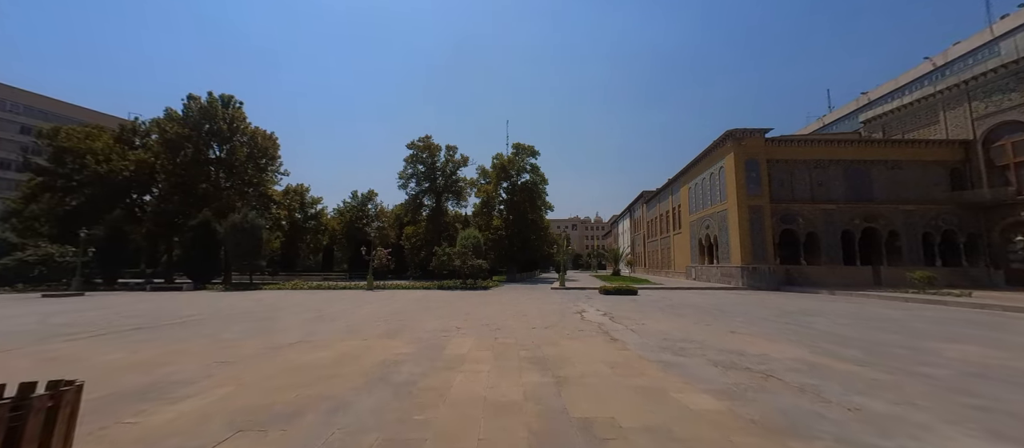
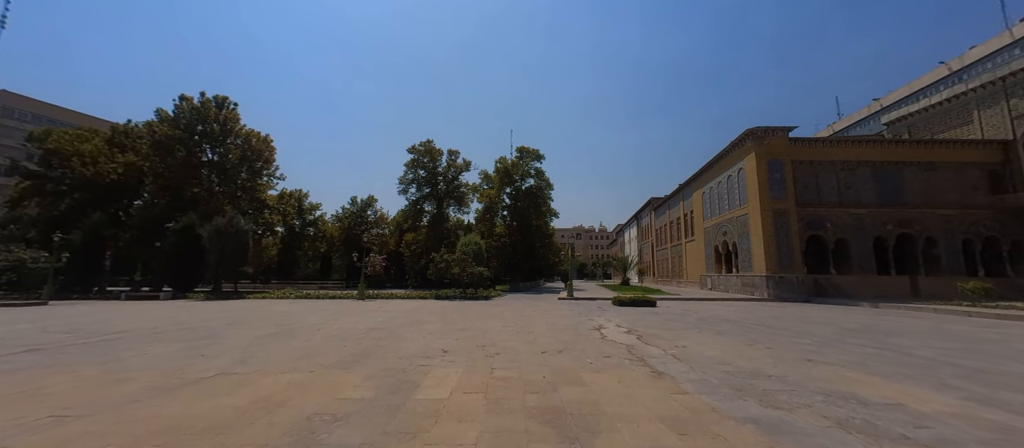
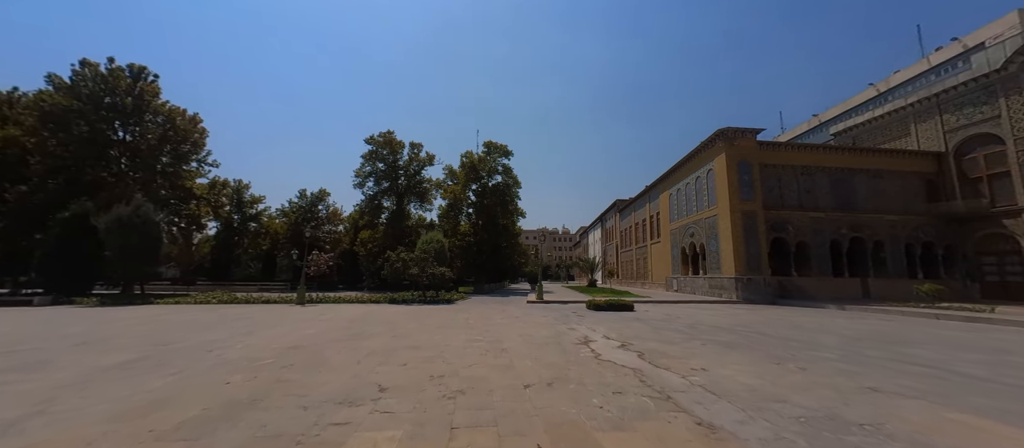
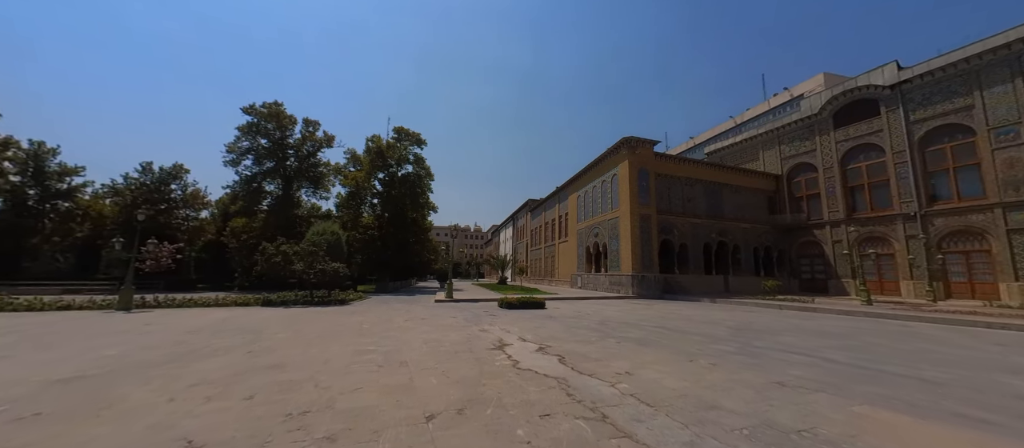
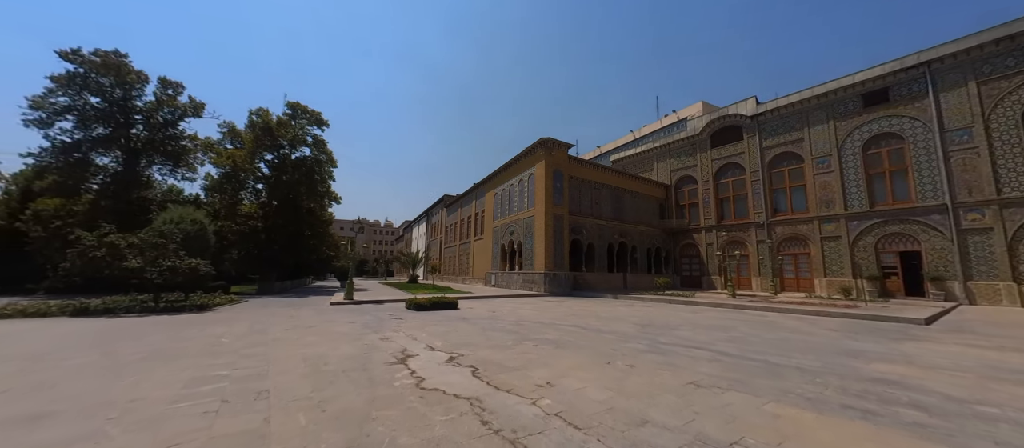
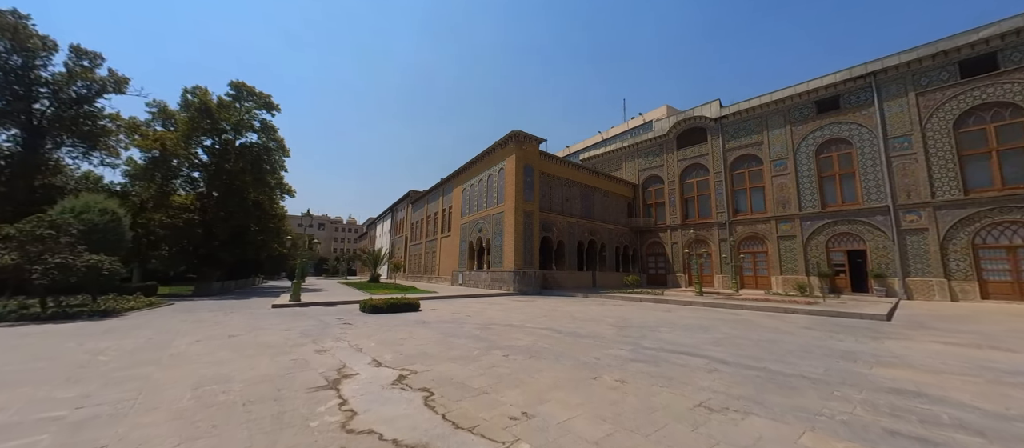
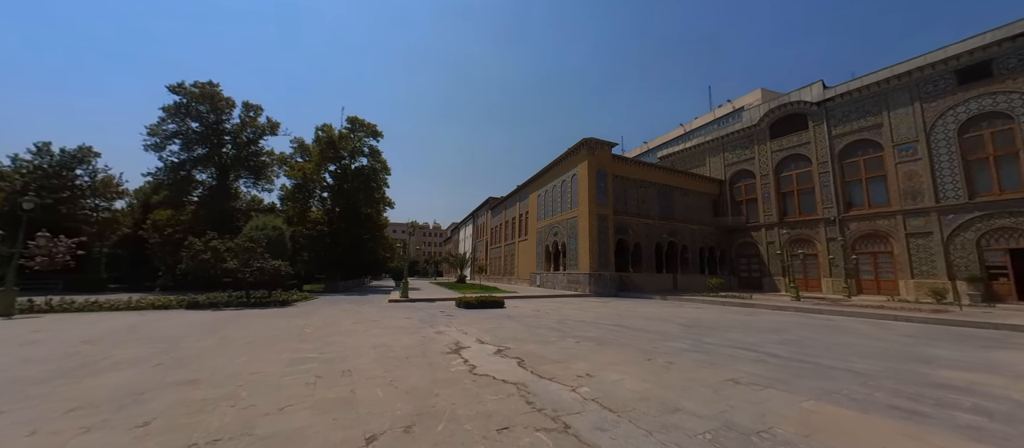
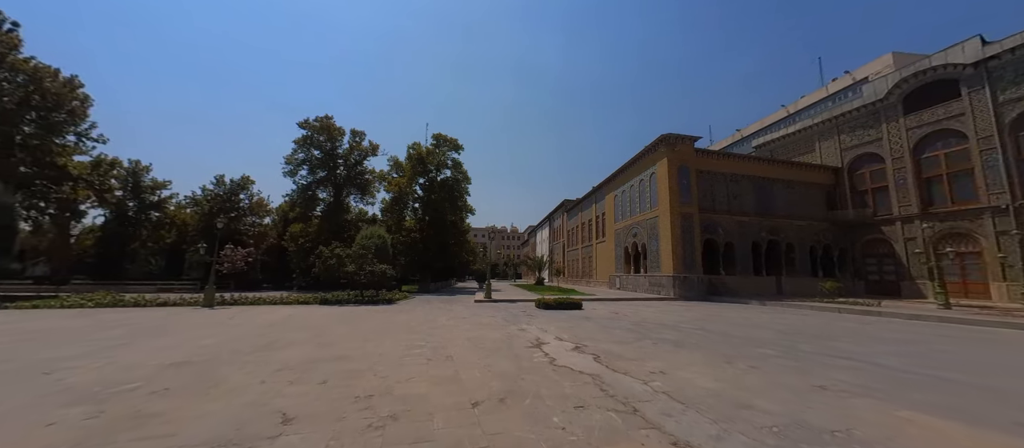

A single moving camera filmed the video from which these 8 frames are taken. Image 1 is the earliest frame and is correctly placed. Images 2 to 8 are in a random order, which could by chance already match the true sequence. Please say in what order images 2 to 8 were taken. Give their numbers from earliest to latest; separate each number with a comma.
2, 3, 8, 4, 7, 5, 6
